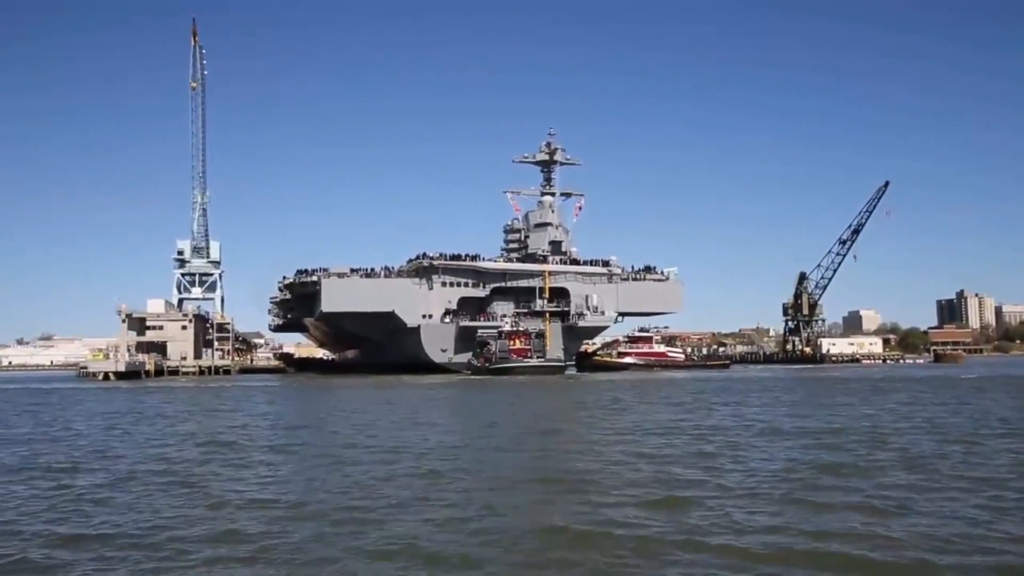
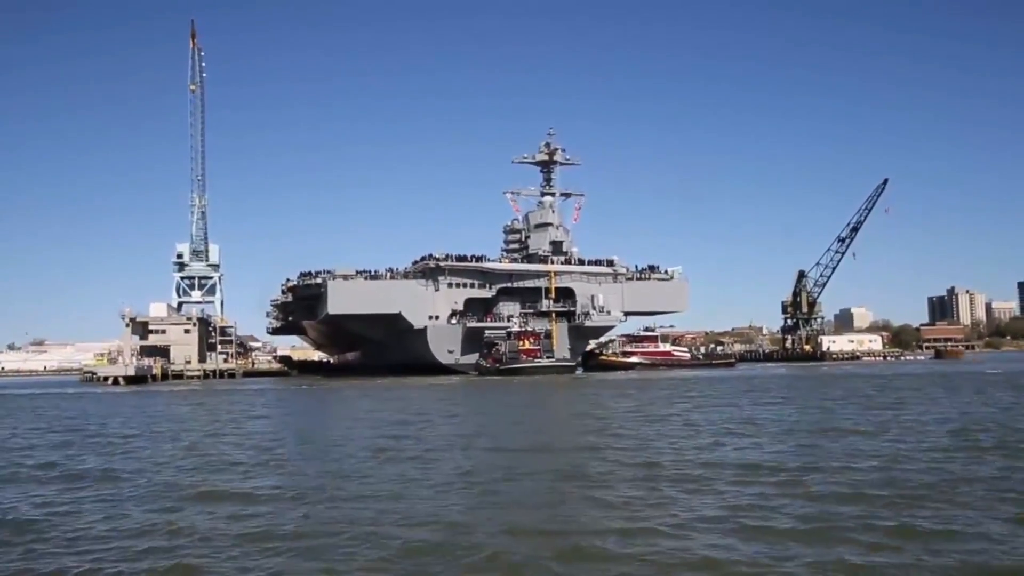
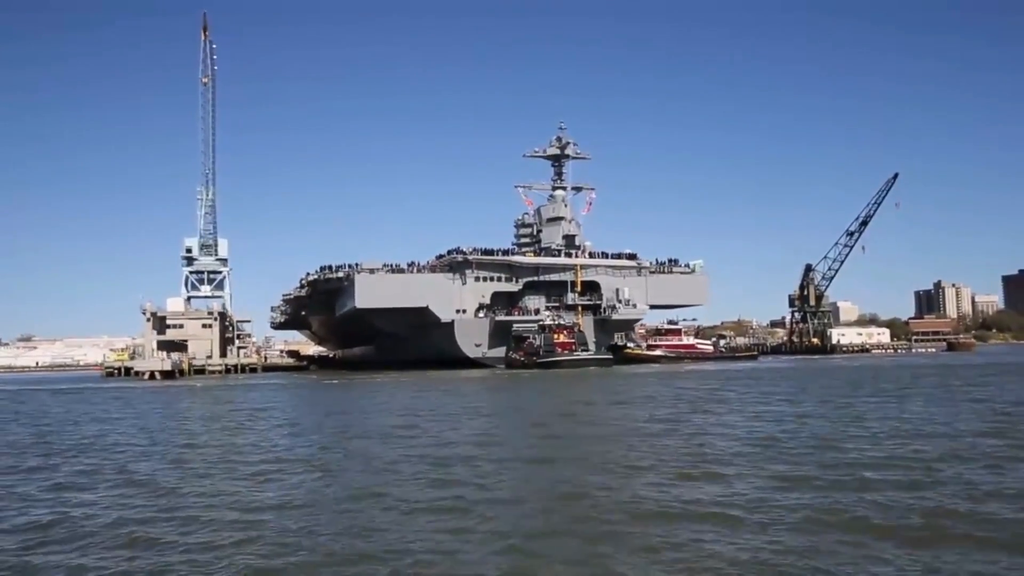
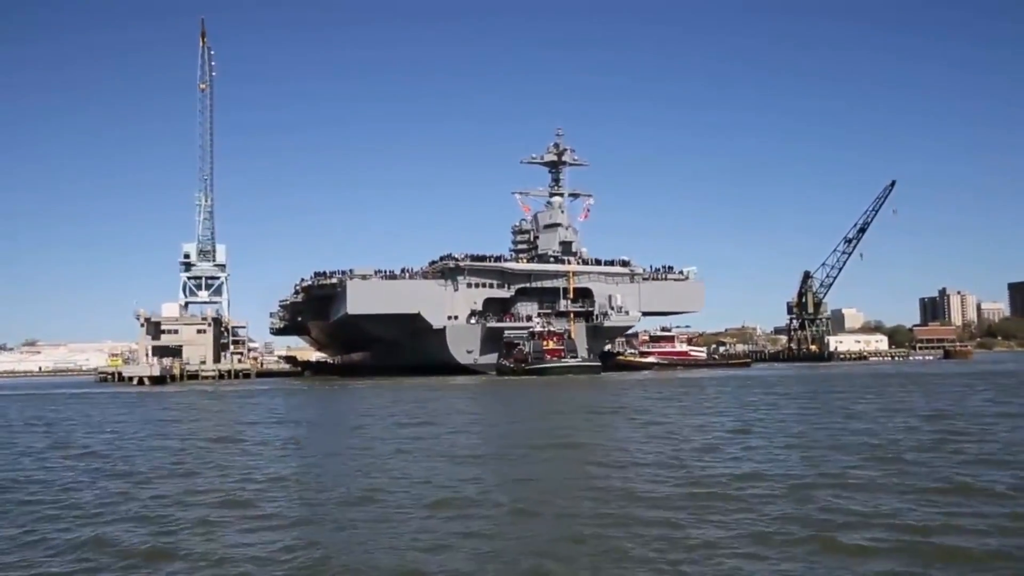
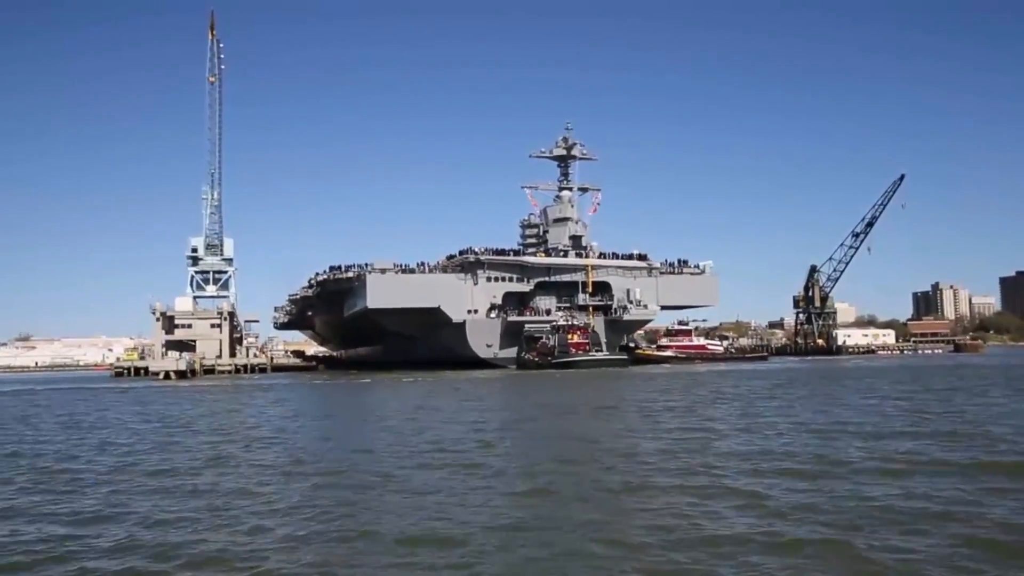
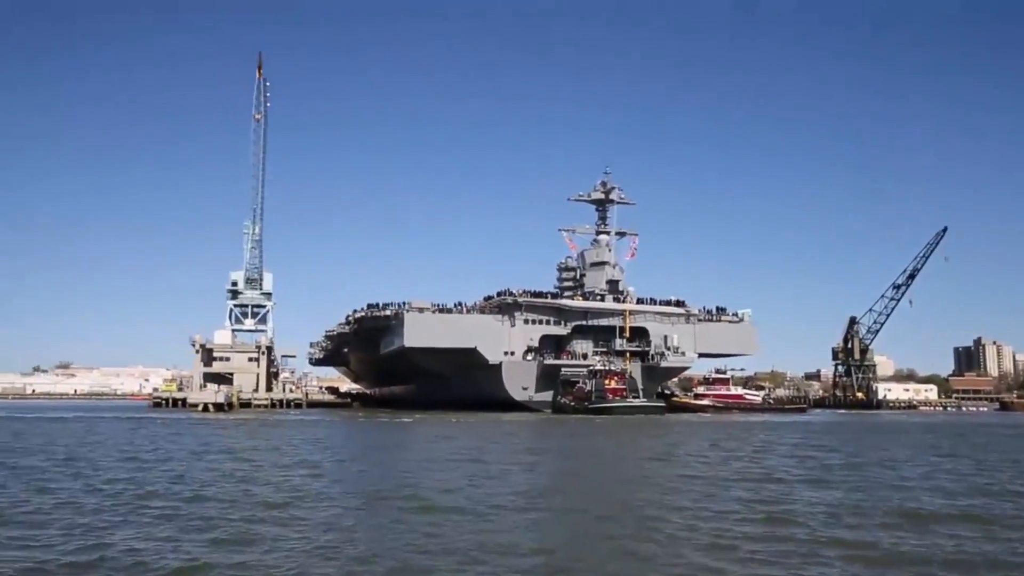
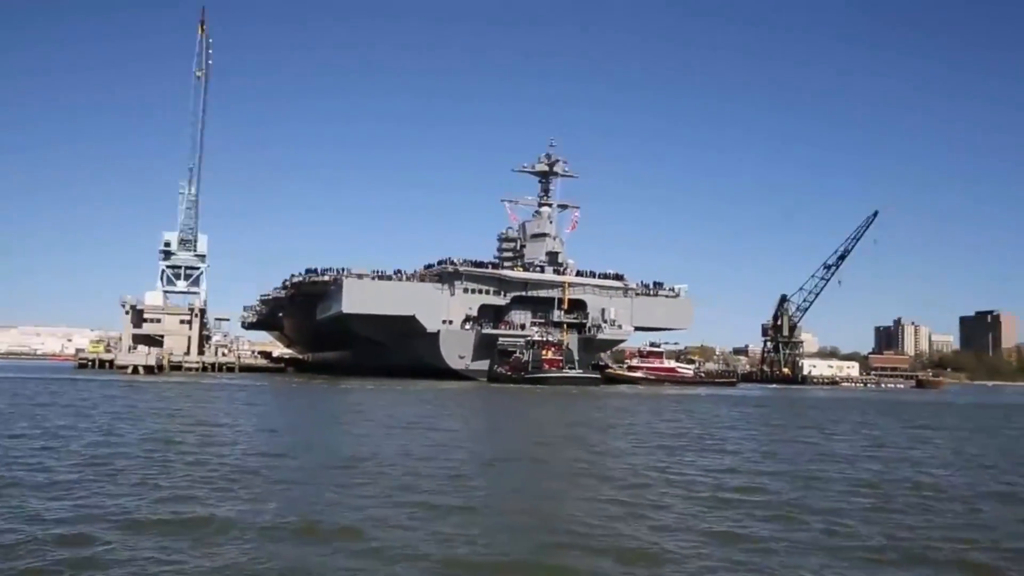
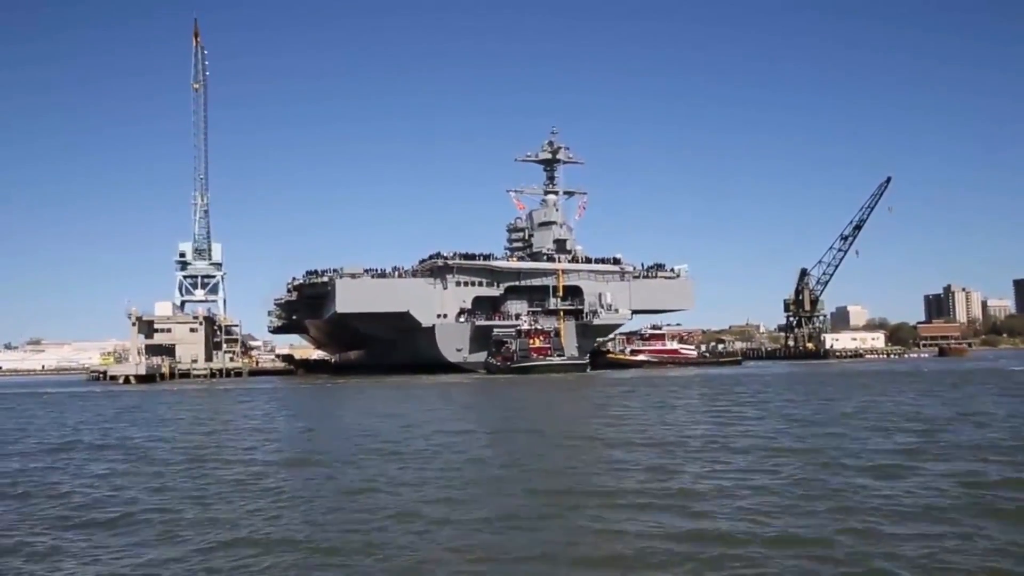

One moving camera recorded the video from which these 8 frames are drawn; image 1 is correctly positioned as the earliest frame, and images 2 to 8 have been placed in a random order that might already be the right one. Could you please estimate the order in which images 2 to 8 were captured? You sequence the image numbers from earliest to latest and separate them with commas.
2, 8, 4, 3, 5, 6, 7
